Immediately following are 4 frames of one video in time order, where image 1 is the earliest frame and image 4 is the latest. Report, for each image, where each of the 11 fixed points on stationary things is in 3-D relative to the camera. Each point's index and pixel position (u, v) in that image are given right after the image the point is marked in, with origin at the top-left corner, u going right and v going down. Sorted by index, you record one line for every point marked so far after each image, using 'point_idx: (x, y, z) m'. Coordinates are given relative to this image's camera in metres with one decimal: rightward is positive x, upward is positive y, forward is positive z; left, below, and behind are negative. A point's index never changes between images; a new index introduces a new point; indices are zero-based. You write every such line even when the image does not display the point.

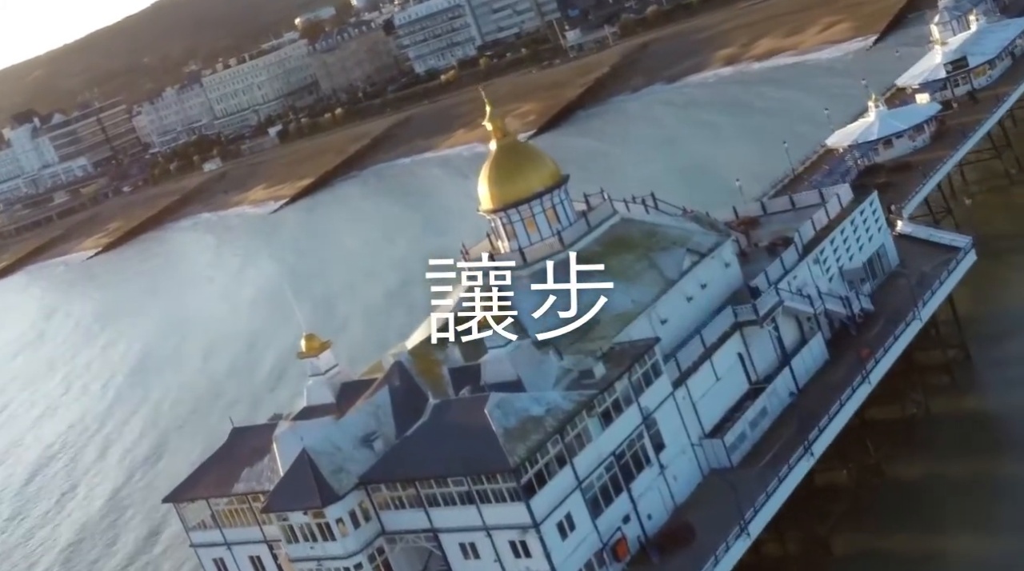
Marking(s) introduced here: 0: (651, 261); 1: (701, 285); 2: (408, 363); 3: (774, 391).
0: (+1.8, +0.3, +19.3) m
1: (+2.5, 0.0, +19.3) m
2: (-1.3, -1.0, +18.1) m
3: (+3.3, -1.3, +18.4) m
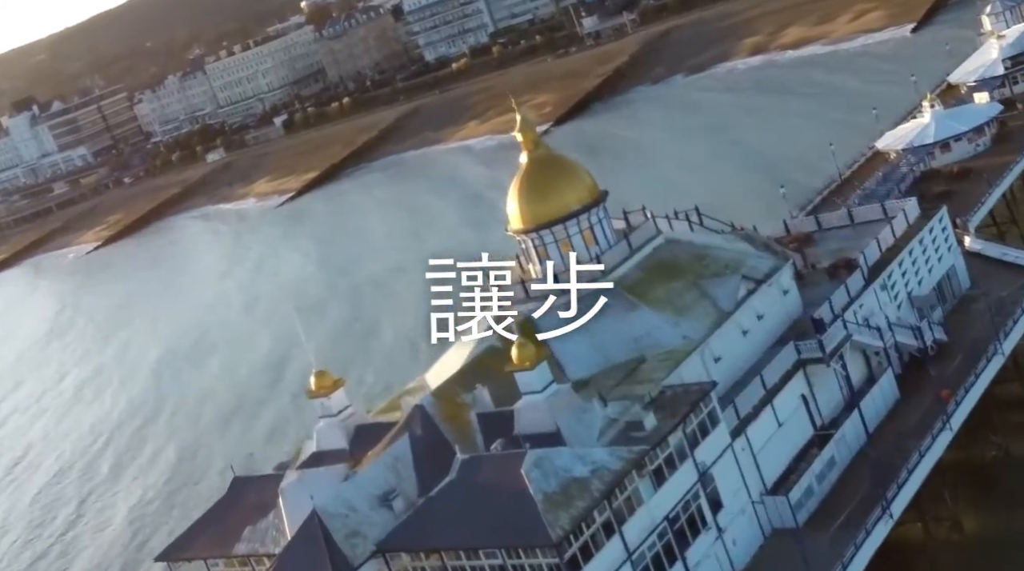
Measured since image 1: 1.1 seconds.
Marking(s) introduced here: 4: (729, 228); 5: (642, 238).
0: (+2.2, 0.0, +17.2) m
1: (+2.9, -0.4, +17.2) m
2: (-0.9, -1.3, +16.1) m
3: (+3.7, -1.7, +16.3) m
4: (+2.9, +0.8, +19.6) m
5: (+1.6, +0.6, +17.9) m
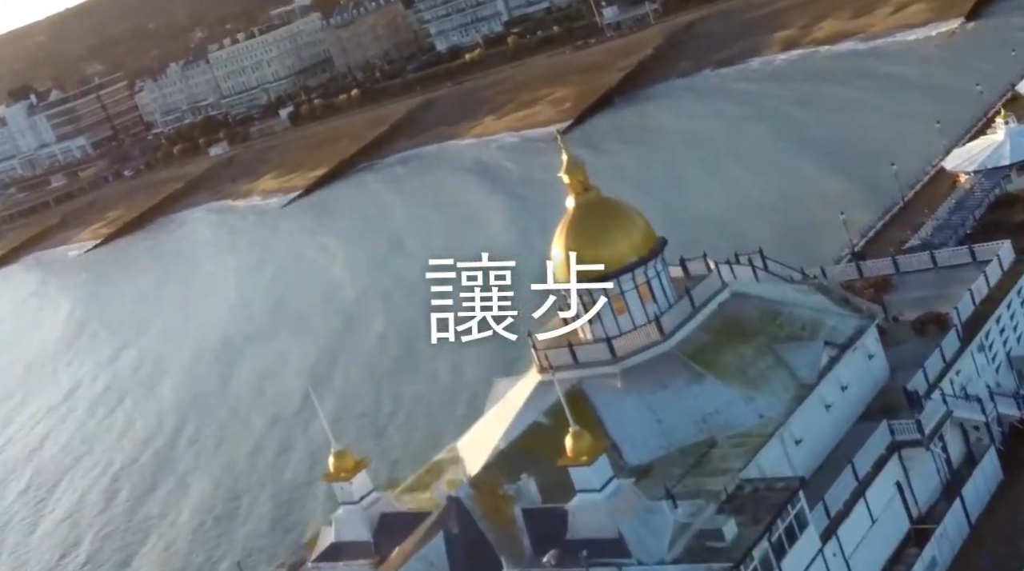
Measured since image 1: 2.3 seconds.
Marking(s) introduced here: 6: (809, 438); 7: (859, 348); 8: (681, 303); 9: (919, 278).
0: (+2.7, -0.7, +15.0) m
1: (+3.4, -1.0, +15.0) m
2: (-0.4, -2.0, +13.8) m
3: (+4.2, -2.4, +14.1) m
4: (+3.4, +0.1, +17.3) m
5: (+2.1, -0.1, +15.6) m
6: (+2.9, -1.5, +14.4) m
7: (+3.6, -0.7, +15.3) m
8: (+1.8, -0.2, +15.5) m
9: (+5.0, +0.1, +17.9) m
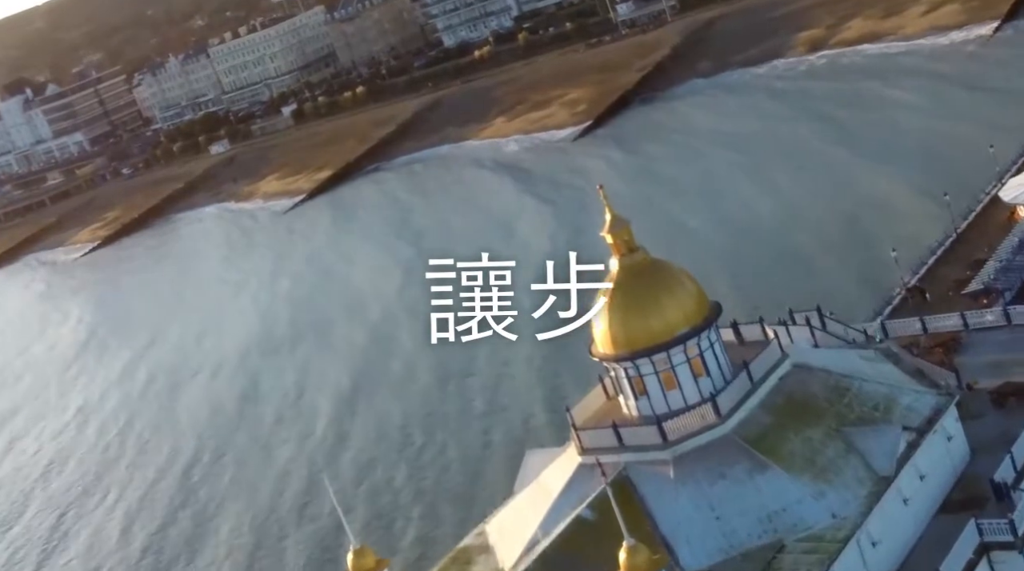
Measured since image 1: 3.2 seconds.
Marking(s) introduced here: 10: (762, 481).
0: (+3.1, -1.4, +13.4) m
1: (+3.7, -1.7, +13.4) m
2: (-0.1, -2.8, +12.3) m
3: (+4.5, -3.1, +12.6) m
4: (+3.7, -0.5, +15.7) m
5: (+2.4, -0.8, +14.0) m
6: (+3.3, -2.2, +12.8) m
7: (+4.0, -1.4, +13.7) m
8: (+2.2, -0.9, +13.9) m
9: (+5.3, -0.6, +16.3) m
10: (+2.2, -1.7, +13.1) m
